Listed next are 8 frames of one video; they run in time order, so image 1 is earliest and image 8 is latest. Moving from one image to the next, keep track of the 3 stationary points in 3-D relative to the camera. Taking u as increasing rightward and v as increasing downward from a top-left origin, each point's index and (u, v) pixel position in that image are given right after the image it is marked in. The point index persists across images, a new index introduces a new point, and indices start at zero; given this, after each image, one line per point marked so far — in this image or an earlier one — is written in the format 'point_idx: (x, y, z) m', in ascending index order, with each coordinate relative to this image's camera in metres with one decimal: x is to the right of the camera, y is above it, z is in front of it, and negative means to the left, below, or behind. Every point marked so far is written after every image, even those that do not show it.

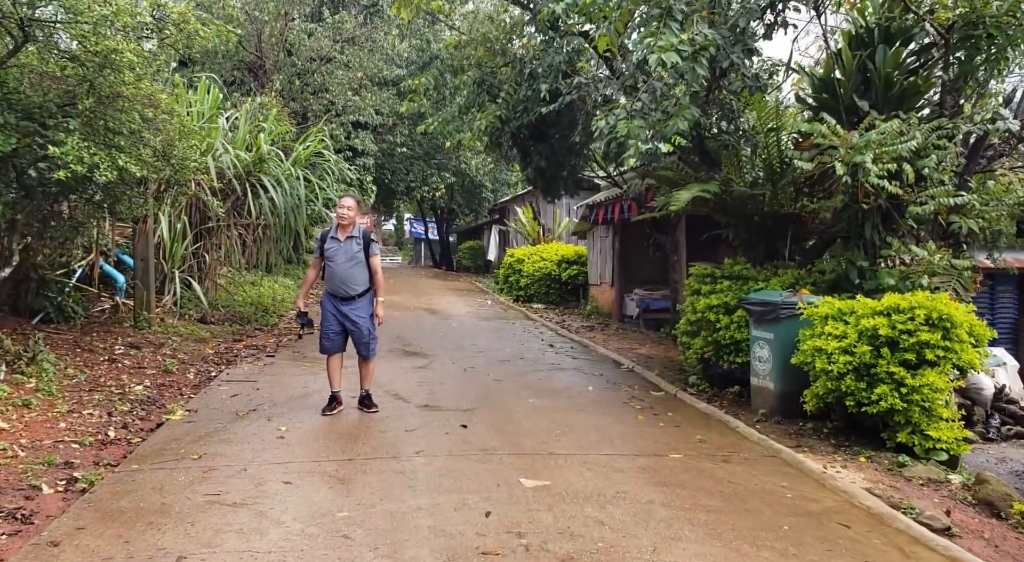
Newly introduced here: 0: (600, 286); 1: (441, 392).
0: (+1.6, -0.1, +15.4) m
1: (-0.6, -1.0, +7.4) m
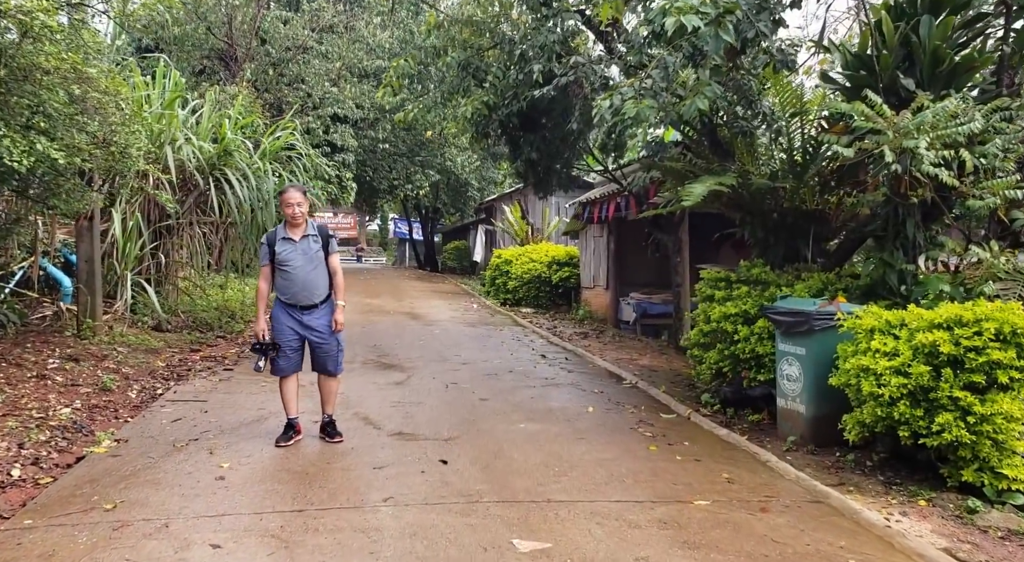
0: (+1.4, -0.1, +14.4) m
1: (-0.7, -1.0, +6.4) m
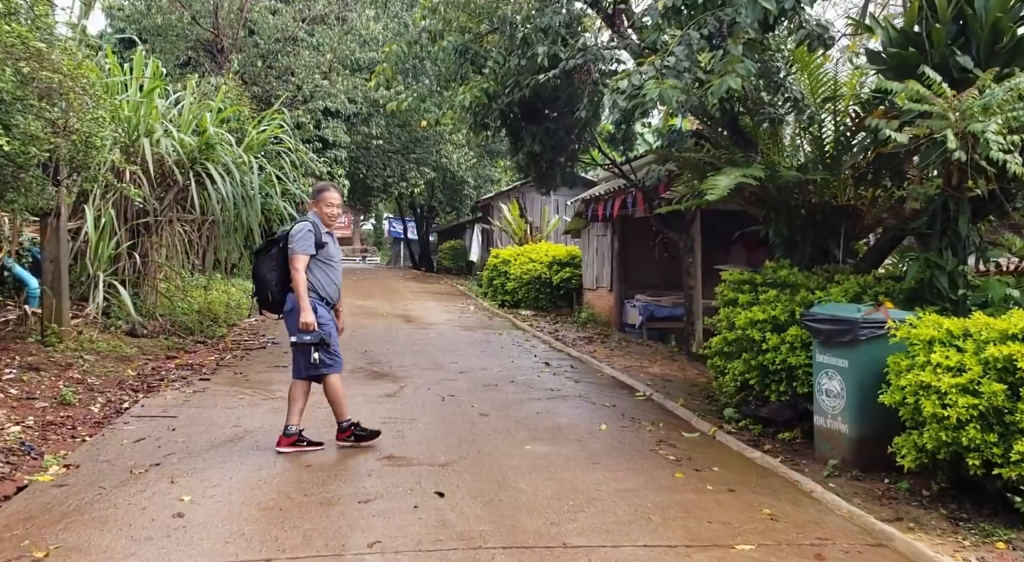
0: (+1.4, -0.2, +13.7) m
1: (-0.7, -1.0, +5.7) m
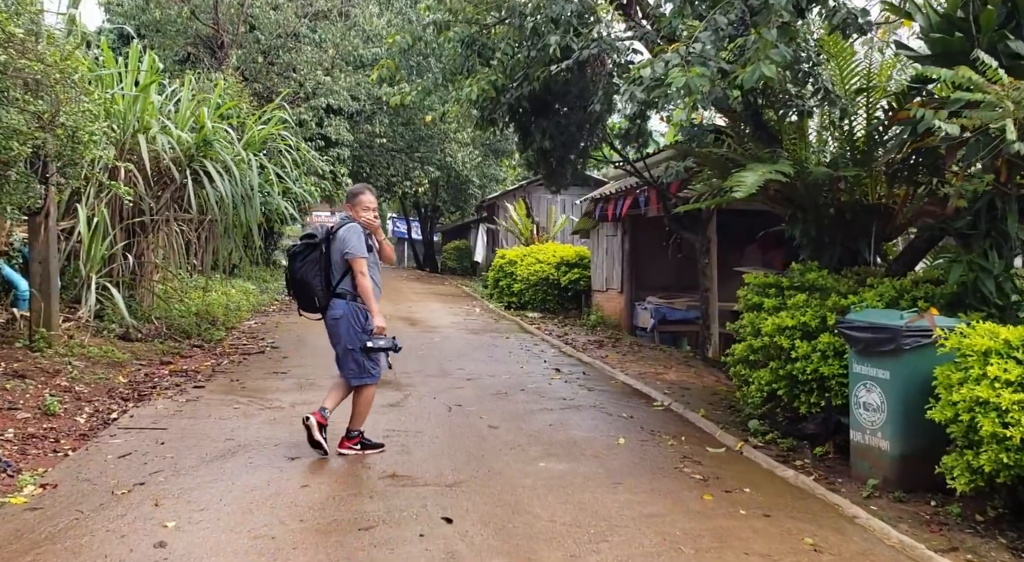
0: (+1.5, -0.2, +13.4) m
1: (-0.6, -1.1, +5.3) m
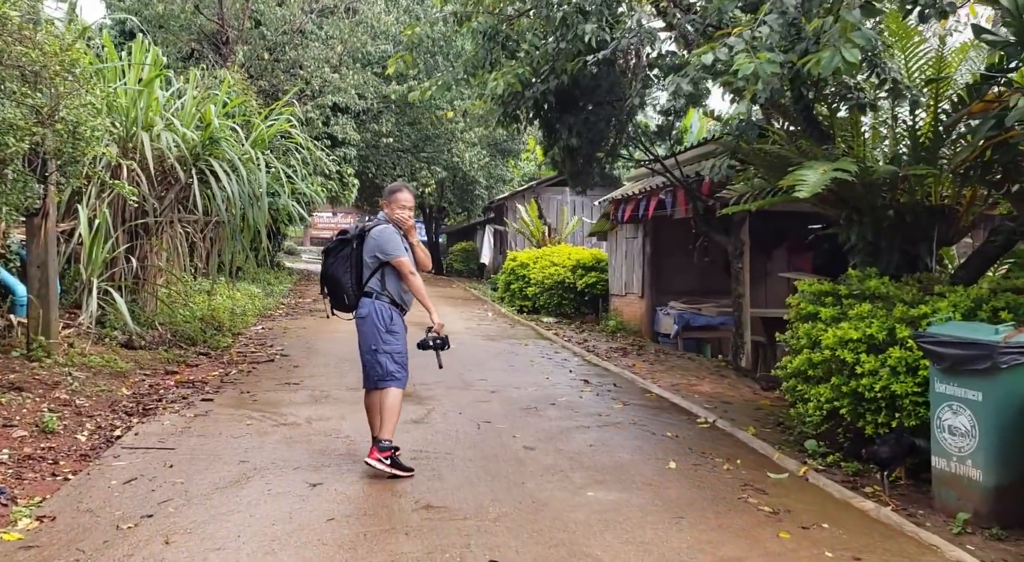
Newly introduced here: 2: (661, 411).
0: (+1.7, -0.2, +12.9) m
1: (-0.3, -1.1, +4.8) m
2: (+1.2, -1.0, +6.7) m
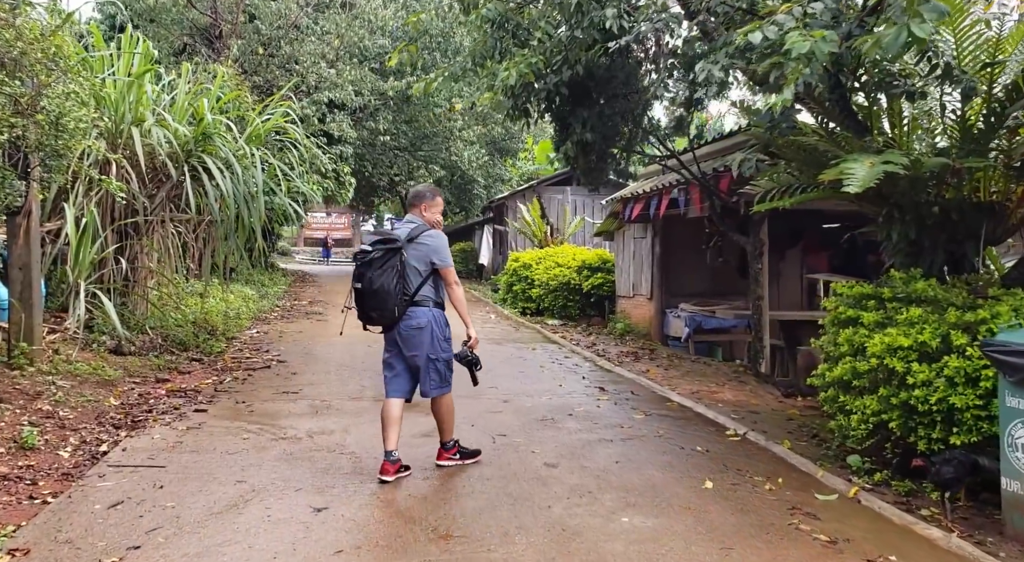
0: (+1.8, -0.3, +12.5) m
1: (-0.2, -1.1, +4.4) m
2: (+1.3, -1.1, +6.3) m
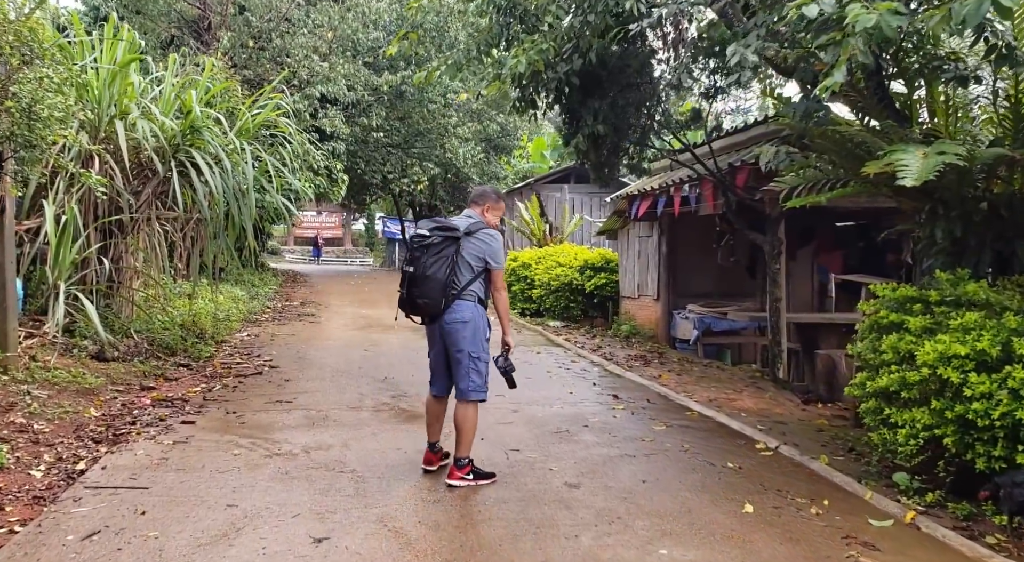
0: (+1.8, -0.3, +12.1) m
1: (-0.1, -1.1, +4.0) m
2: (+1.4, -1.1, +5.9) m
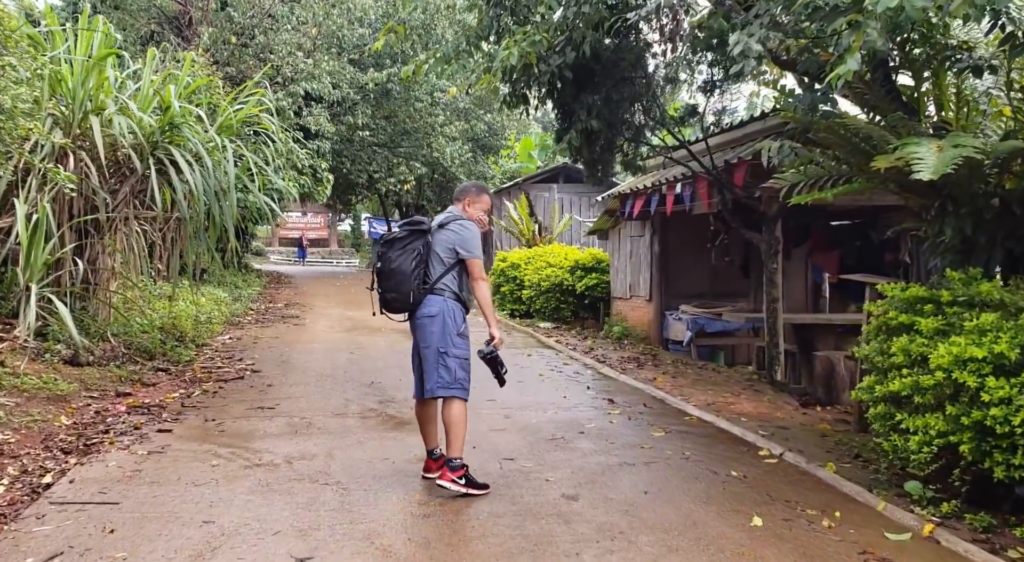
0: (+1.6, -0.3, +11.8) m
1: (-0.1, -1.1, +3.7) m
2: (+1.3, -1.1, +5.7) m
